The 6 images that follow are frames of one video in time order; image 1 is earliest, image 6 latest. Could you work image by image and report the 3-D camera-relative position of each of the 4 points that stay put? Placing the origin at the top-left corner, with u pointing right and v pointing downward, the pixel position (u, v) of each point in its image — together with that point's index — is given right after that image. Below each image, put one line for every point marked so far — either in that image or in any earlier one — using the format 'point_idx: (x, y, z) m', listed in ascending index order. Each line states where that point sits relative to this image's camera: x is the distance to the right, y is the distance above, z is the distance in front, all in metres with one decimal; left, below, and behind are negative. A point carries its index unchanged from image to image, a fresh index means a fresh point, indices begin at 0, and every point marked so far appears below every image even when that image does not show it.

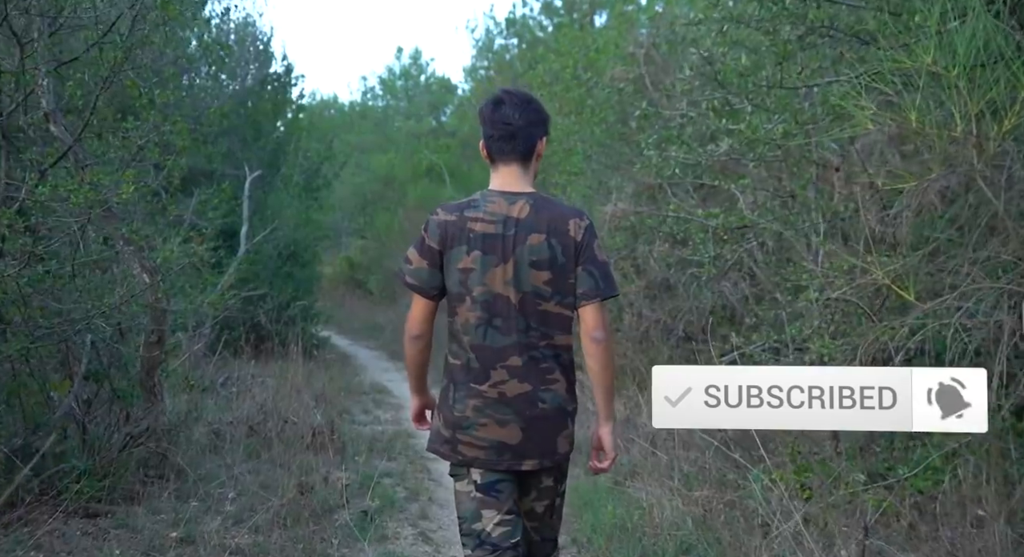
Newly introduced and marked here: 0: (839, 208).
0: (+1.7, +0.4, +5.1) m
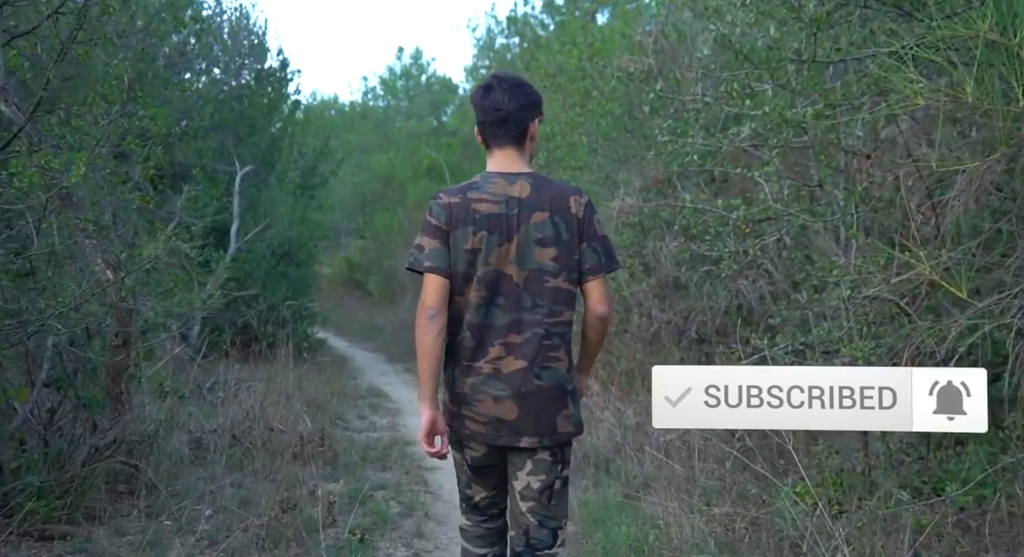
0: (+1.8, +0.4, +4.7) m
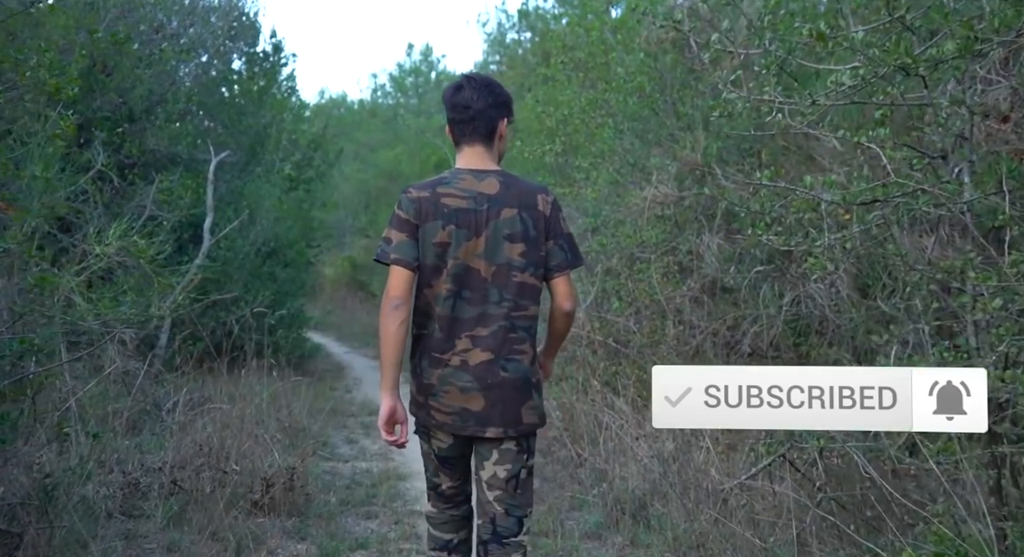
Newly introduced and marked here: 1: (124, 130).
0: (+1.8, +0.4, +3.4) m
1: (-4.1, +1.6, +10.3) m
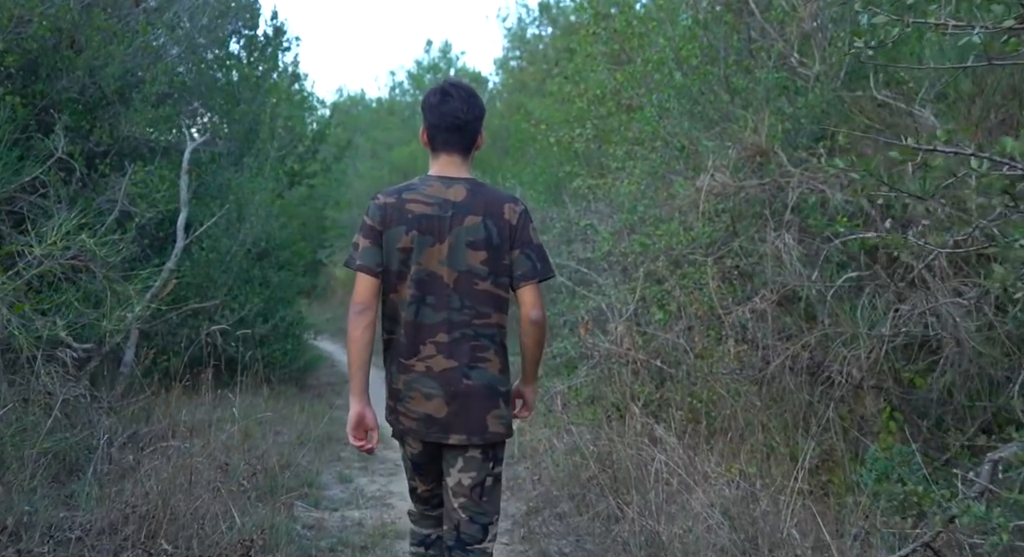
0: (+1.9, +0.3, +2.0) m
1: (-3.9, +1.5, +9.1) m
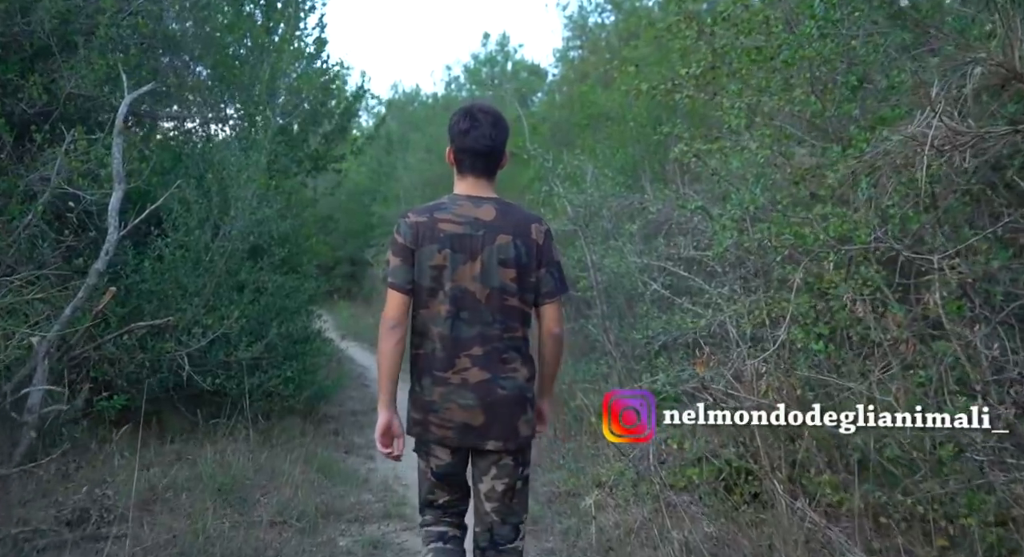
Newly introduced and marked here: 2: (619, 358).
0: (+2.0, +0.3, -0.5) m
1: (-3.4, +1.5, +6.8) m
2: (+0.8, -0.6, +7.2) m
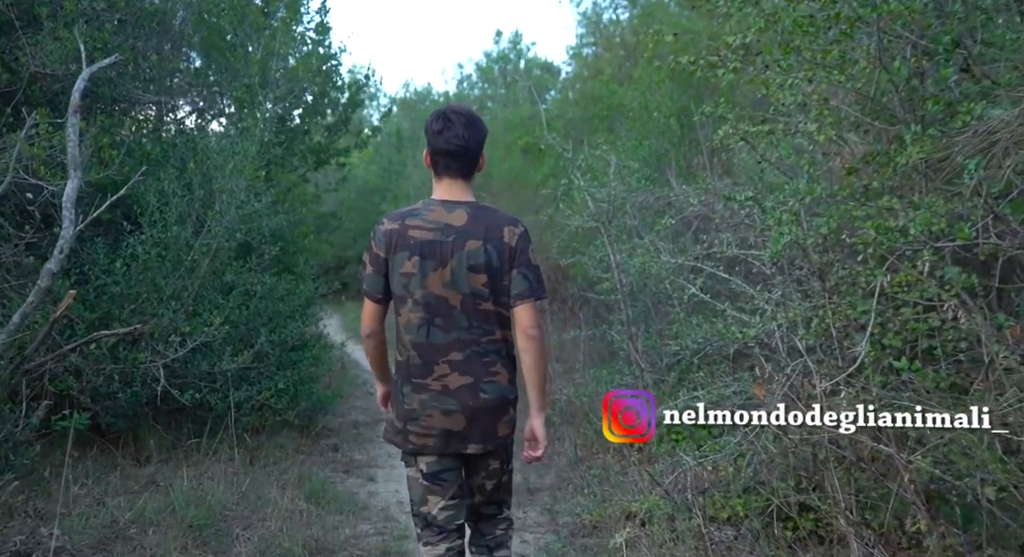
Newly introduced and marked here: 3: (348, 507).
0: (+2.0, +0.3, -1.3) m
1: (-3.3, +1.5, +6.1) m
2: (+0.9, -0.6, +6.5) m
3: (-0.9, -1.4, +5.5) m
